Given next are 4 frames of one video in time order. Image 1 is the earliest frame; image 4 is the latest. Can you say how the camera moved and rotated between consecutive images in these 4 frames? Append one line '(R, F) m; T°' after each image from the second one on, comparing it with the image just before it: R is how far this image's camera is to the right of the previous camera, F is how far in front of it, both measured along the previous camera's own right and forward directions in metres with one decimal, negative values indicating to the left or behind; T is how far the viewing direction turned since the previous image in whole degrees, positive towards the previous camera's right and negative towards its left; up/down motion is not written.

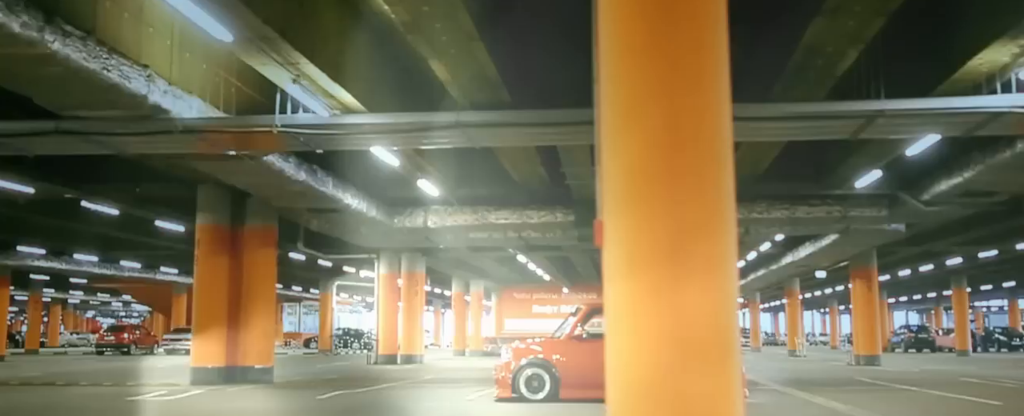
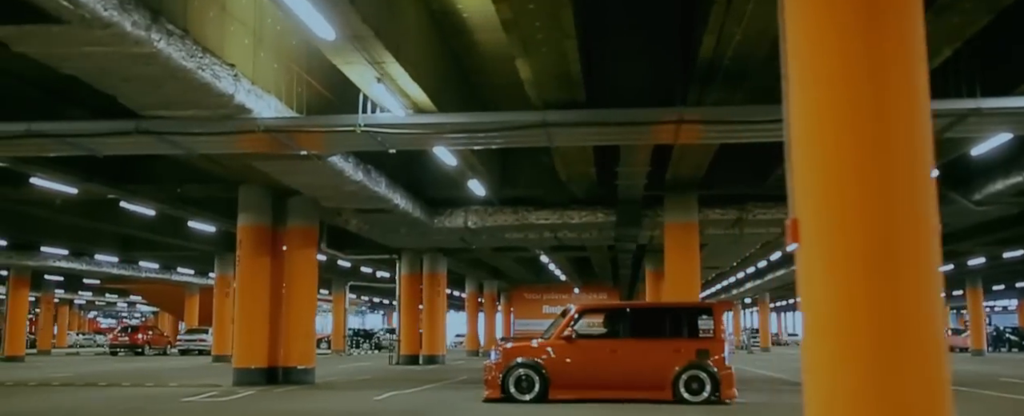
(-0.9, +0.1) m; 0°
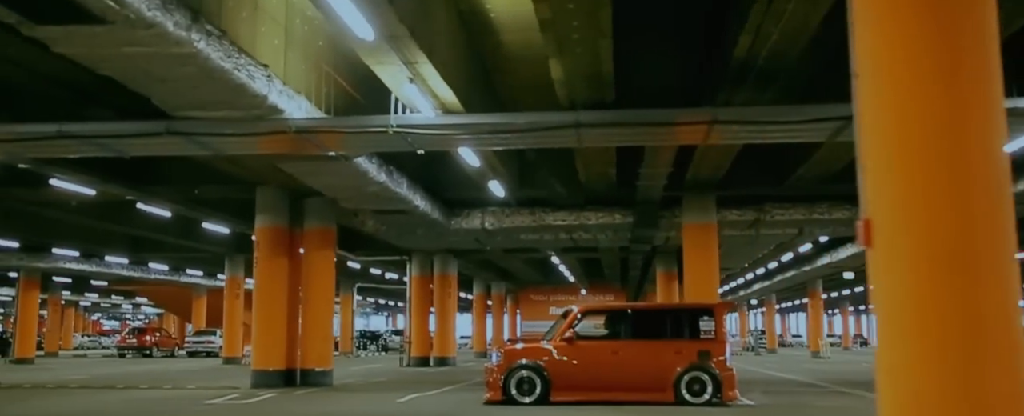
(-0.3, 0.0) m; 0°
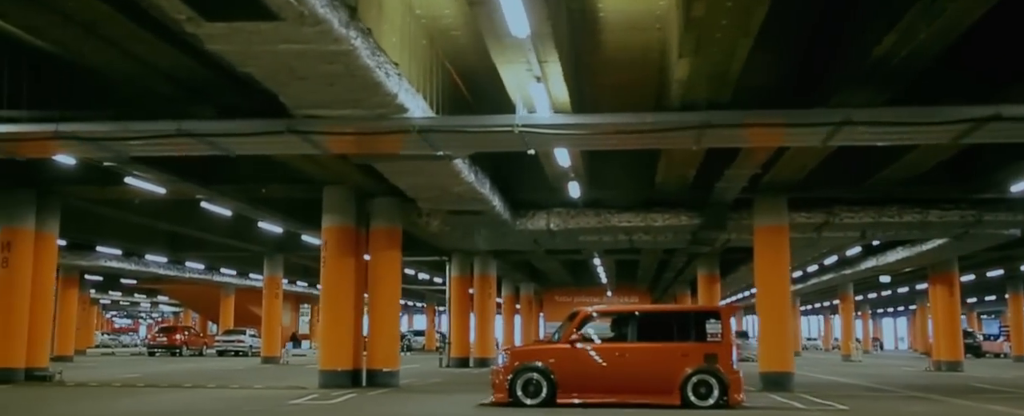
(-1.2, +0.1) m; 0°
